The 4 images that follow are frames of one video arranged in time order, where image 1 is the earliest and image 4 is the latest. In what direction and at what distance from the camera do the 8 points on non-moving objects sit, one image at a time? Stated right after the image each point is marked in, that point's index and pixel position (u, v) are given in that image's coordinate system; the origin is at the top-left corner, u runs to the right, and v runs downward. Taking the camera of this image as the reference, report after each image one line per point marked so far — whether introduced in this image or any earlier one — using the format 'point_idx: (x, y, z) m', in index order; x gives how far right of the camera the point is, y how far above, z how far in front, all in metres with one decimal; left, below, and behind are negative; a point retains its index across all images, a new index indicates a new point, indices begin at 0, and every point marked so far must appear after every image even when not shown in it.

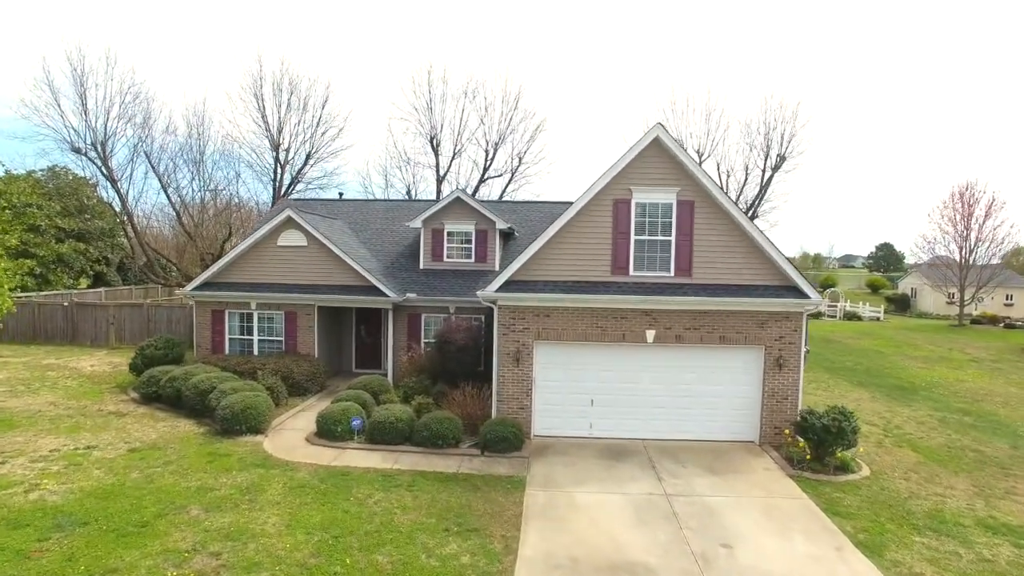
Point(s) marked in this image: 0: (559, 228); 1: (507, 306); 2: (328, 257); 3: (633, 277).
0: (+1.0, +1.3, +13.0) m
1: (-0.1, -0.4, +13.0) m
2: (-5.2, +0.9, +17.6) m
3: (+2.6, +0.2, +13.1) m
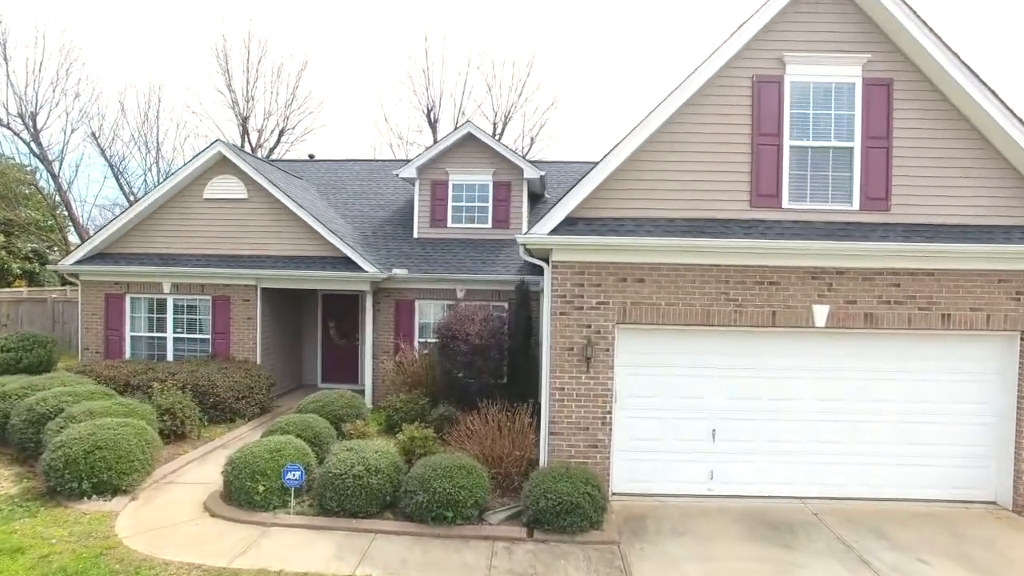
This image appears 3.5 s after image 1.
0: (+1.7, +1.9, +7.4) m
1: (+0.6, +0.3, +7.3) m
2: (-4.5, +1.4, +12.0) m
3: (+3.3, +0.9, +7.5) m
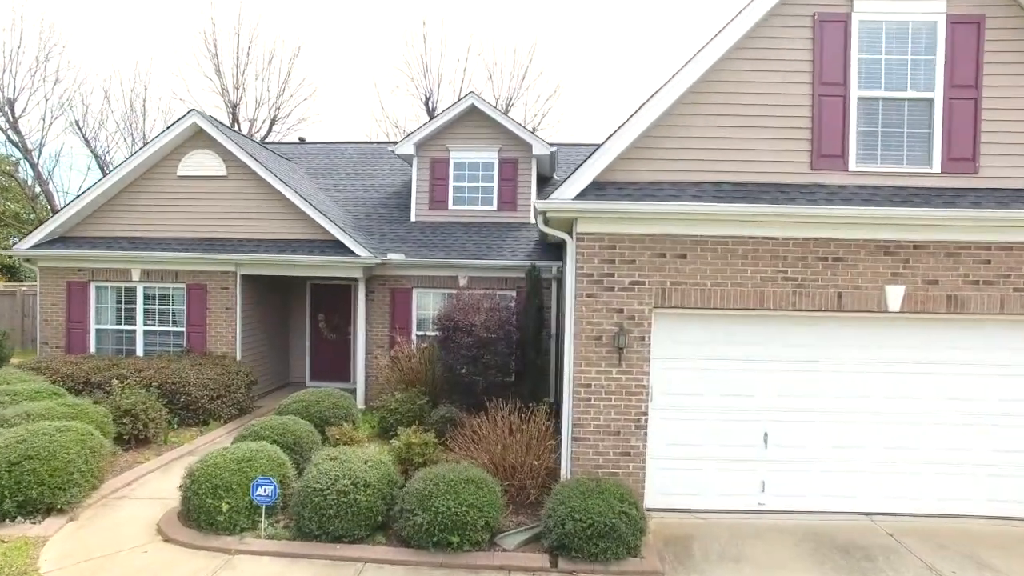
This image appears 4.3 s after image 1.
0: (+1.9, +2.1, +6.2) m
1: (+0.8, +0.5, +6.1) m
2: (-4.3, +1.6, +10.8) m
3: (+3.5, +1.1, +6.3) m
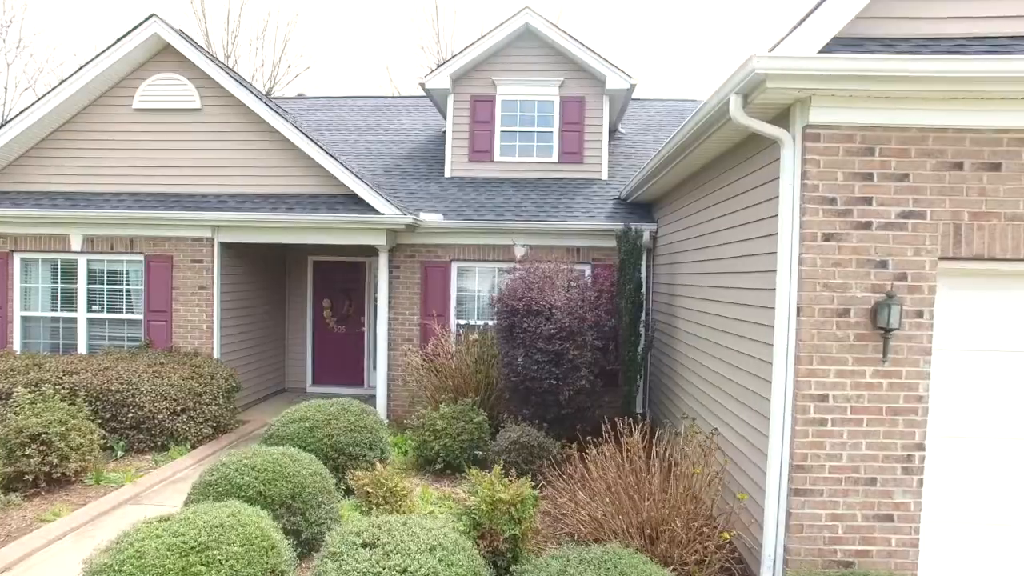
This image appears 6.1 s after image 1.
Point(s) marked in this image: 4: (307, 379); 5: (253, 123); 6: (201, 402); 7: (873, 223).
0: (+2.9, +2.5, +3.5) m
1: (+1.7, +0.9, +3.4) m
2: (-3.4, +1.9, +8.0) m
3: (+4.4, +1.5, +3.5) m
4: (-3.1, -1.3, +9.5) m
5: (-3.3, +2.1, +7.9) m
6: (-3.3, -1.2, +6.8) m
7: (+2.0, +0.4, +3.4) m
